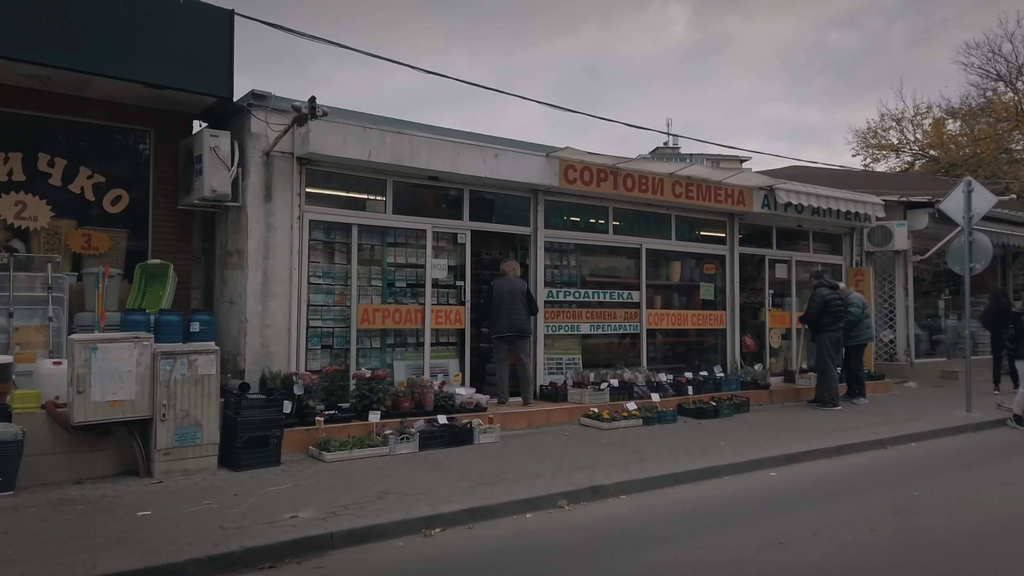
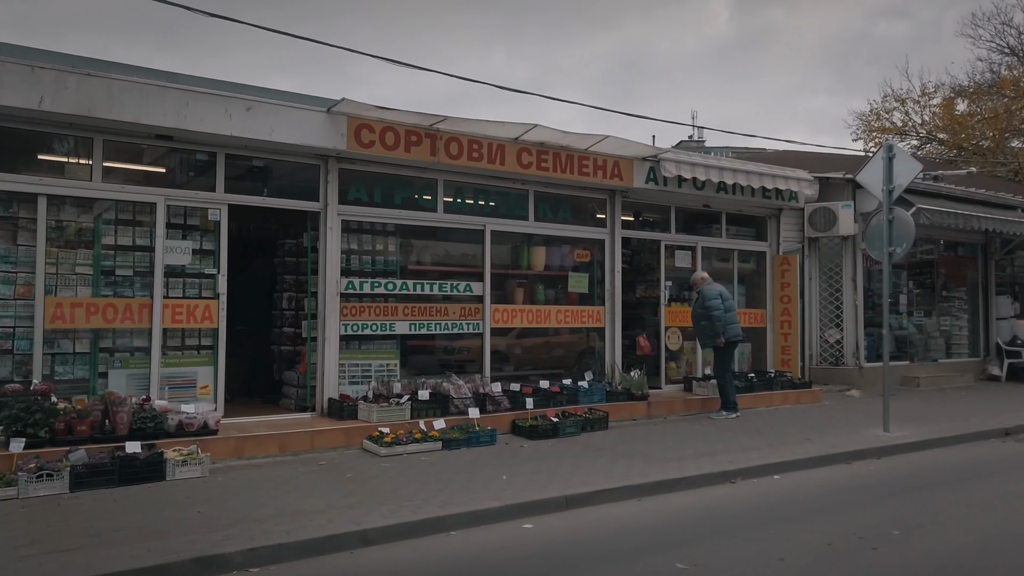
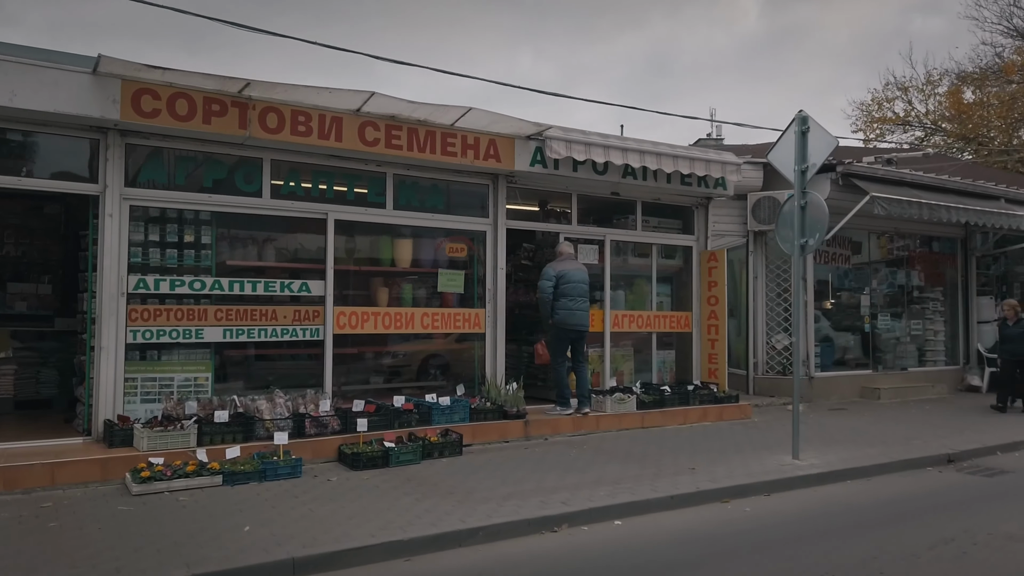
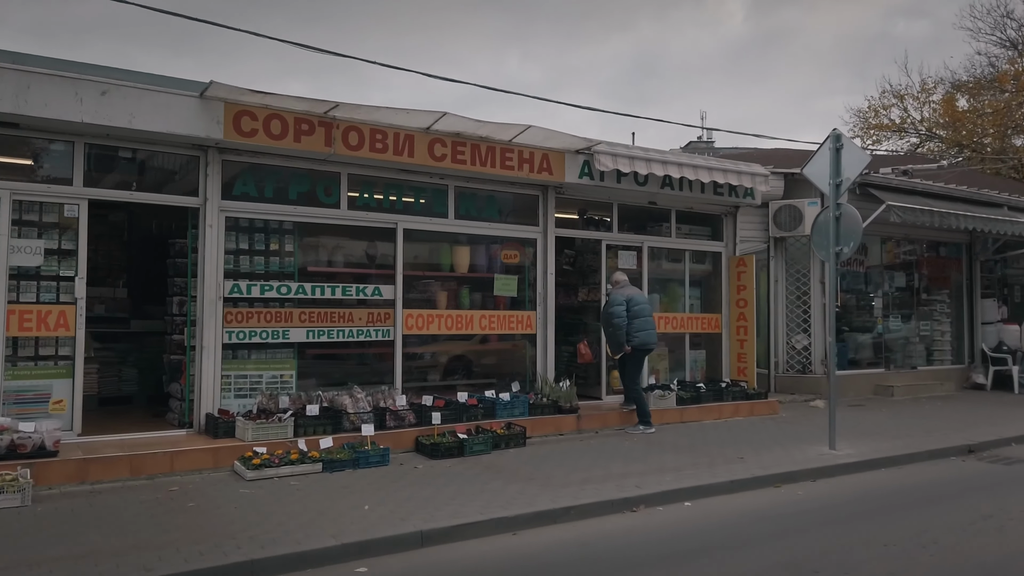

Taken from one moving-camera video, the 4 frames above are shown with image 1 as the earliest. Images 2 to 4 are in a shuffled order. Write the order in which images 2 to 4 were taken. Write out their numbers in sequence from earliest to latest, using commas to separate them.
2, 4, 3
